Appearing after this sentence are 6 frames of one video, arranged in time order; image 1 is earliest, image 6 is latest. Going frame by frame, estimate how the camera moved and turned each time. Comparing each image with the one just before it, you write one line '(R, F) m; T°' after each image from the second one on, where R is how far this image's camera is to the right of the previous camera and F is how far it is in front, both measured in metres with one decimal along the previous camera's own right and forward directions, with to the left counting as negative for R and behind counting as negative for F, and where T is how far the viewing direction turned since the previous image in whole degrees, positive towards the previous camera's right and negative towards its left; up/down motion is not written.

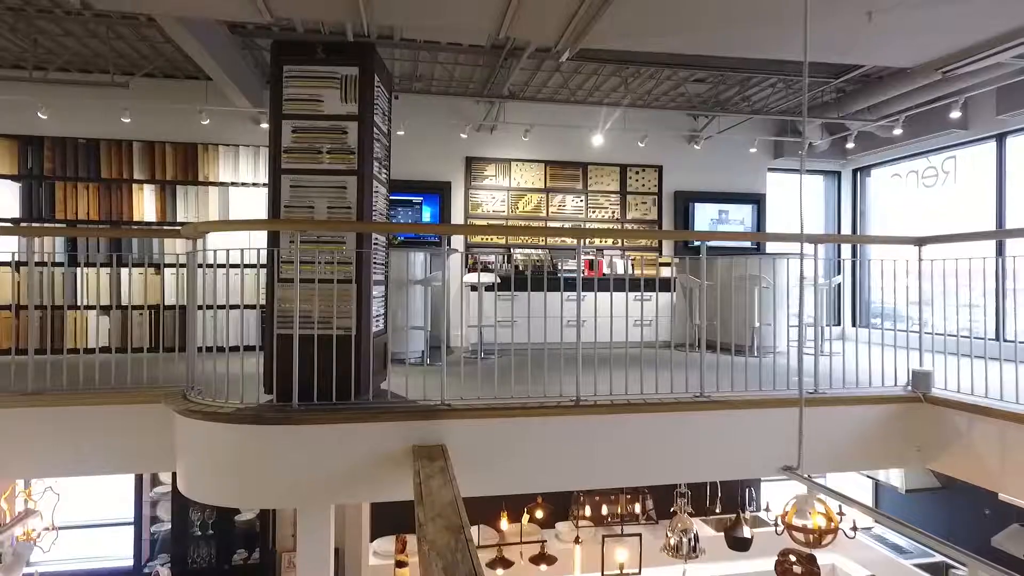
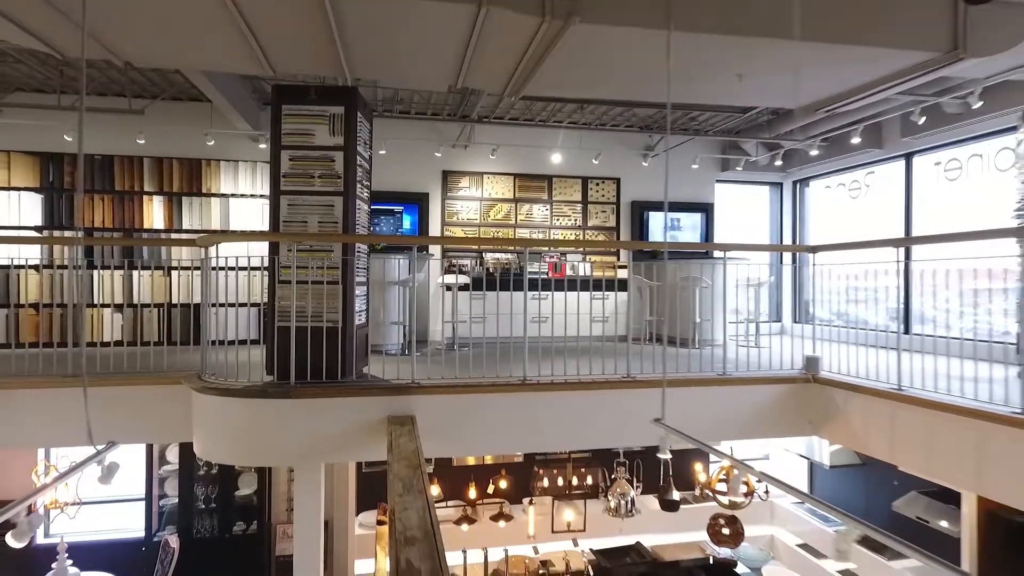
(+0.2, -0.8) m; +1°
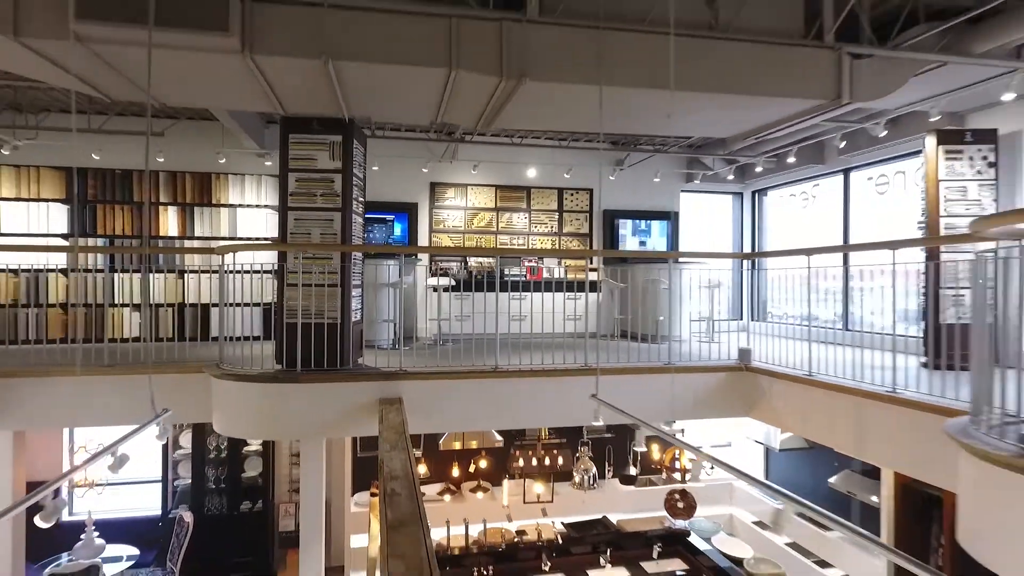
(+0.2, -0.8) m; 0°
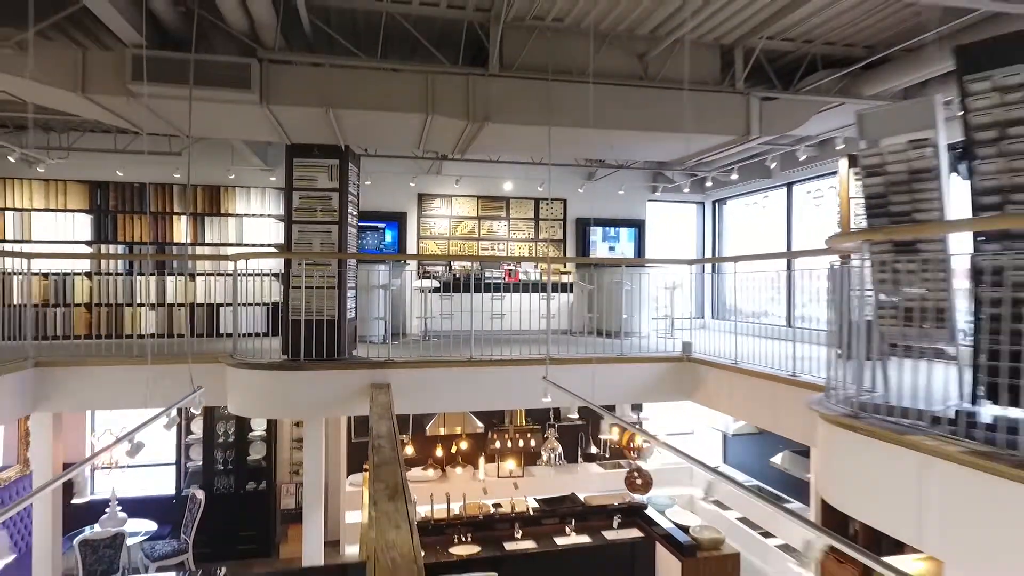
(+0.2, -0.9) m; 0°
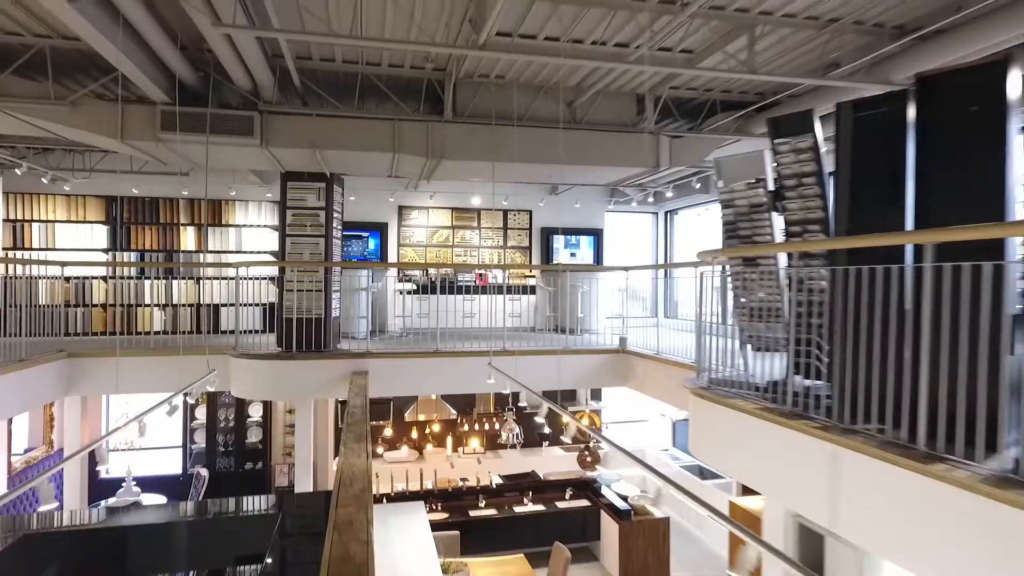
(+0.4, -1.1) m; +1°
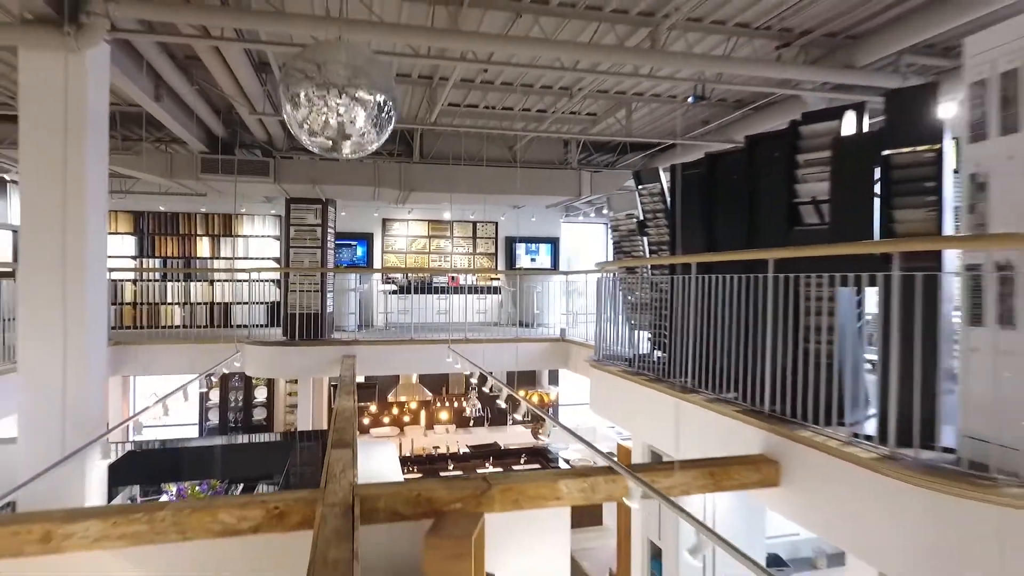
(+0.4, -1.8) m; +1°
